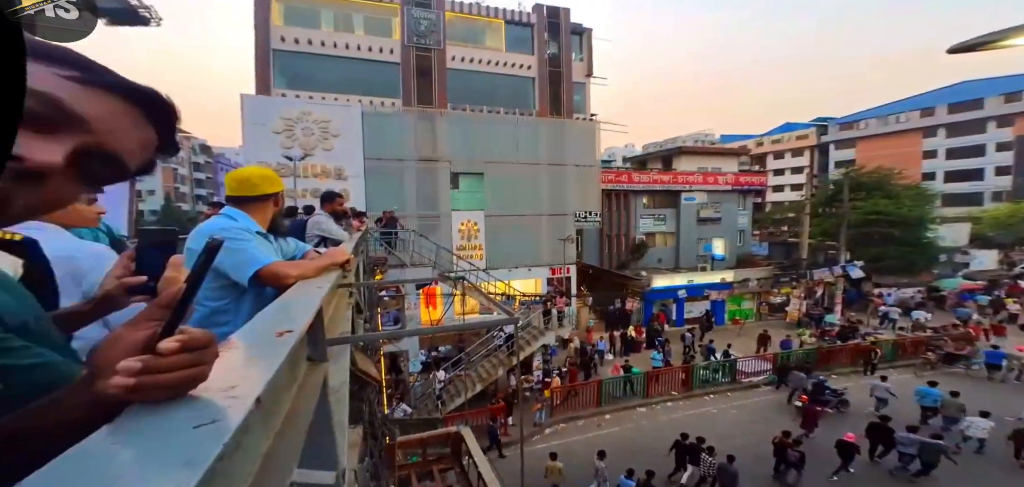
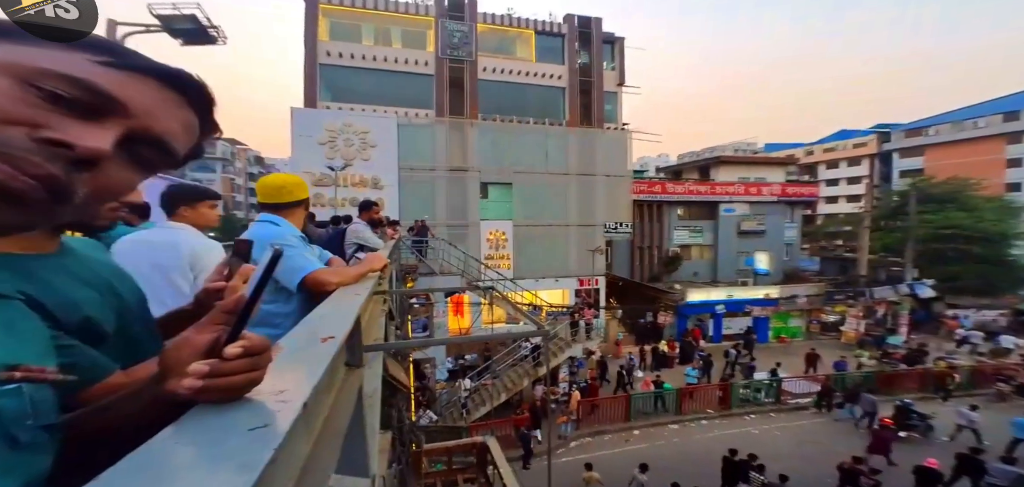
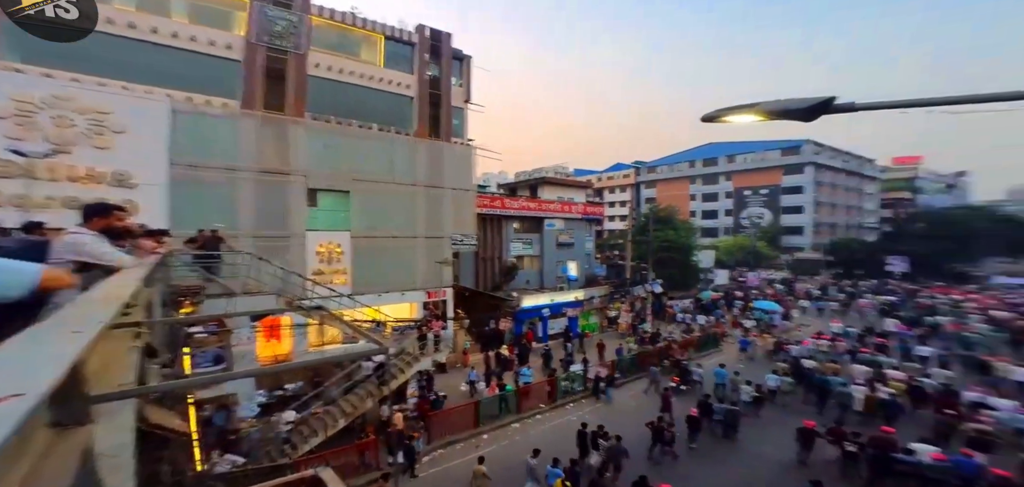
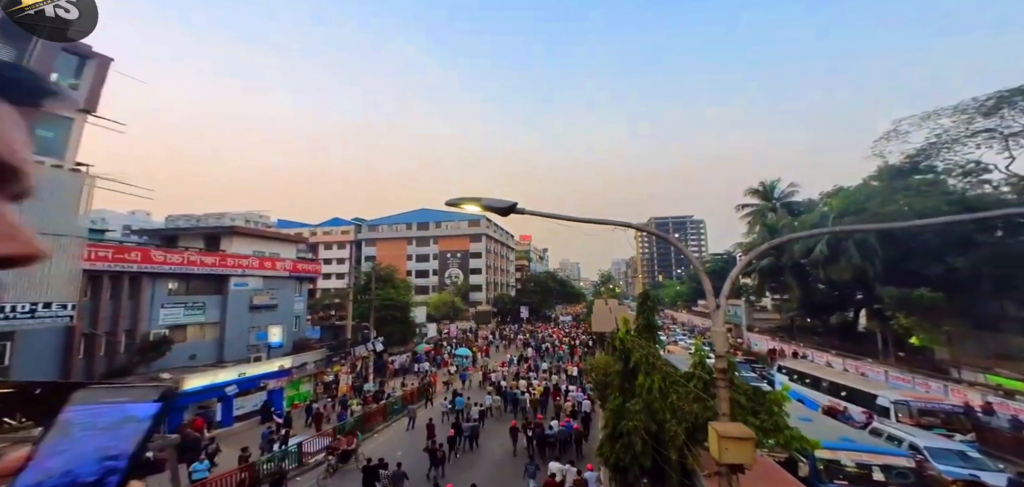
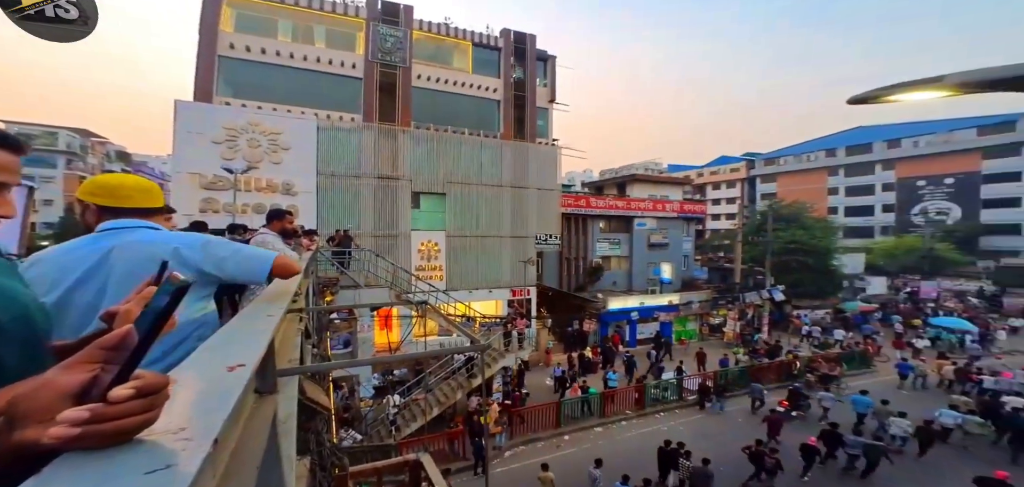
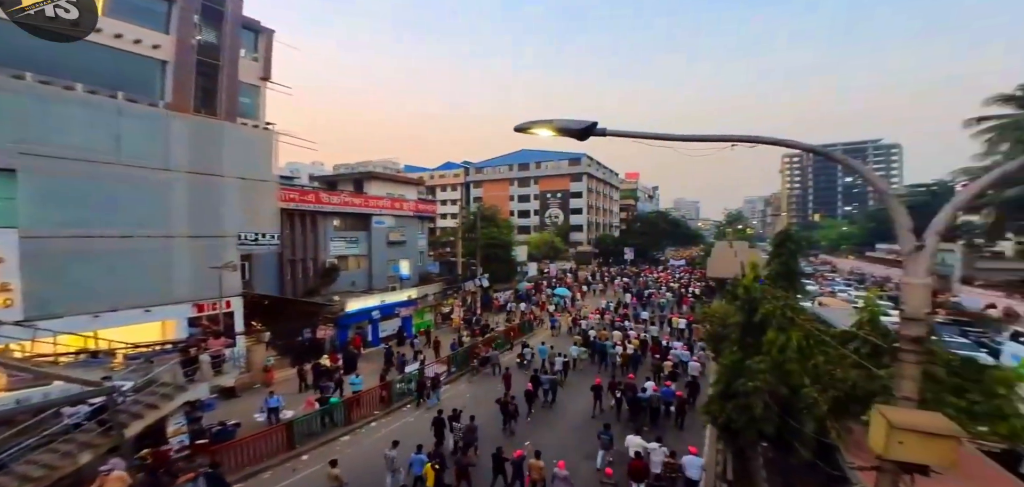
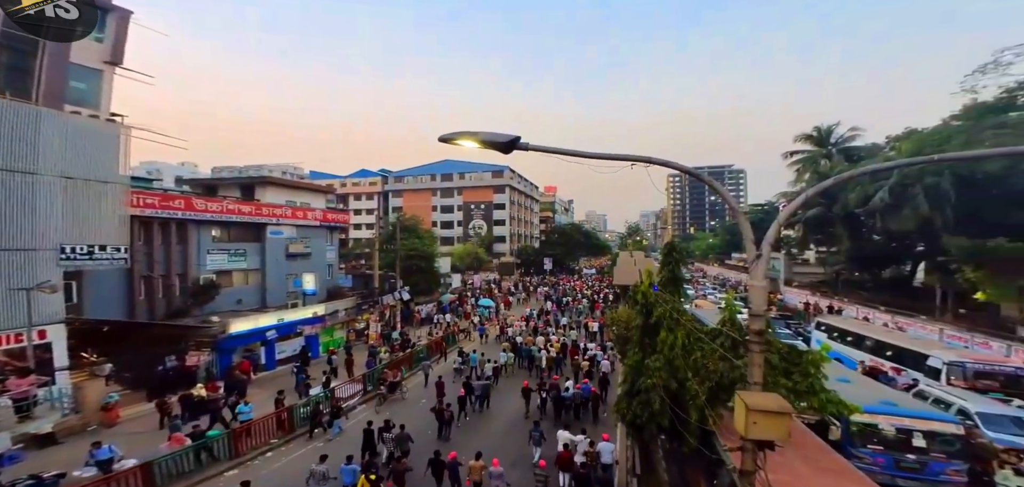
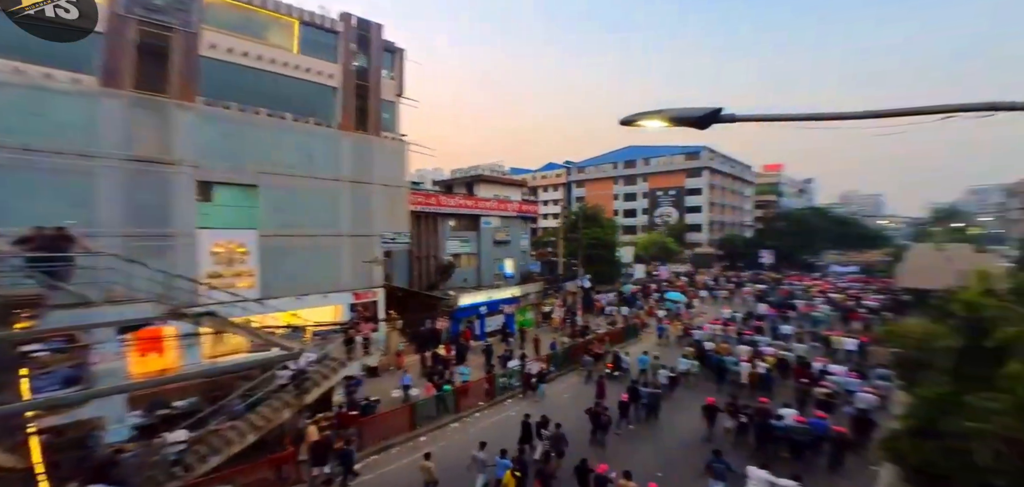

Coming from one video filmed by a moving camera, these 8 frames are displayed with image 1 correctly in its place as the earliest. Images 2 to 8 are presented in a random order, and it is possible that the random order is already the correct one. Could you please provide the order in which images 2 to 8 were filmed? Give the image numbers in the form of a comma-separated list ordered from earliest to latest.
2, 5, 3, 8, 6, 7, 4
